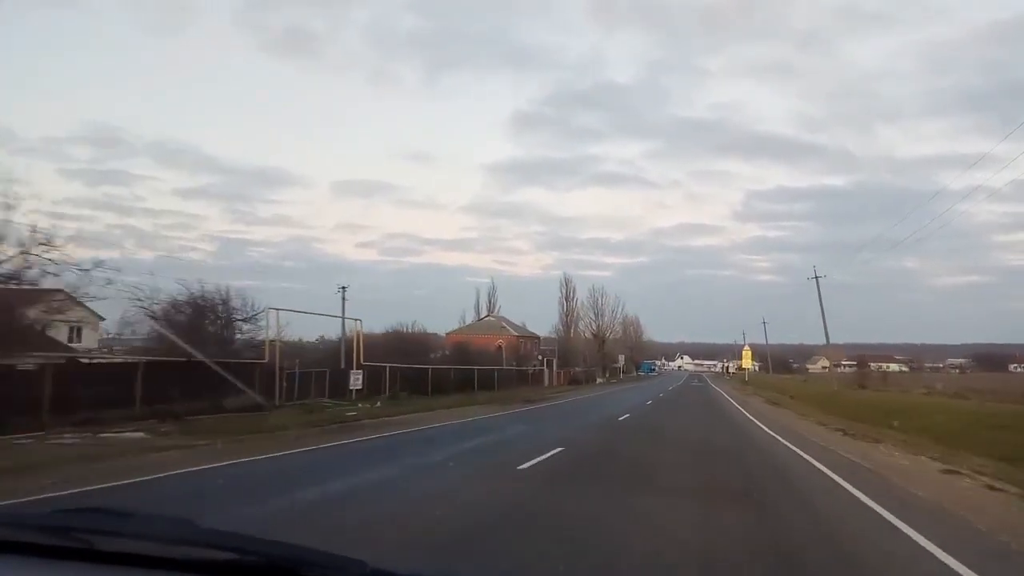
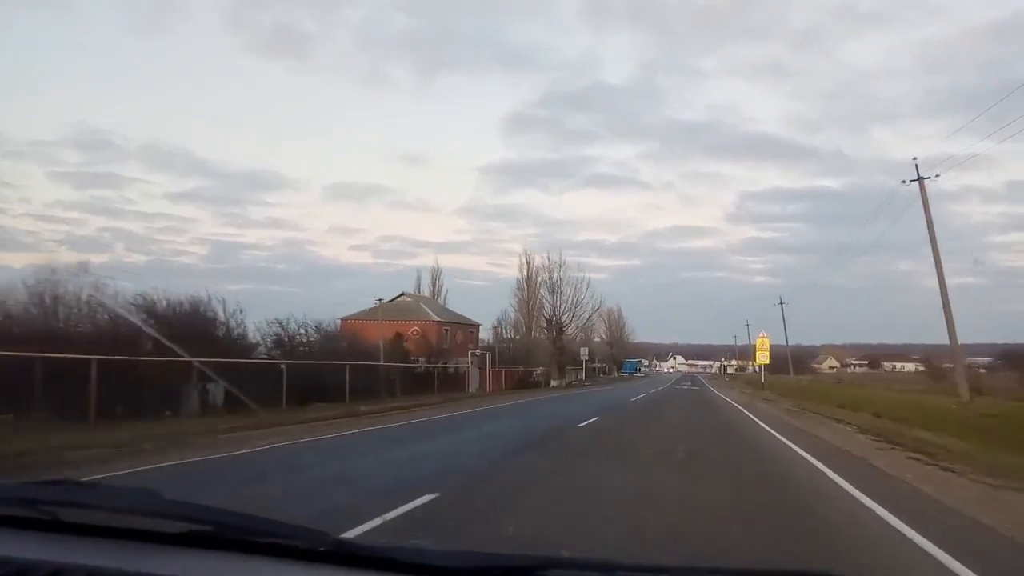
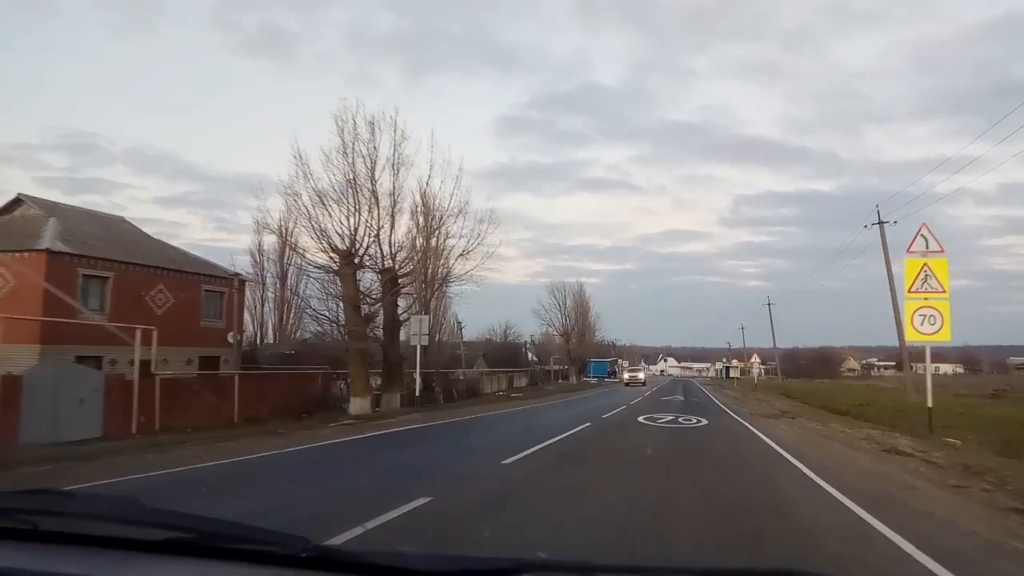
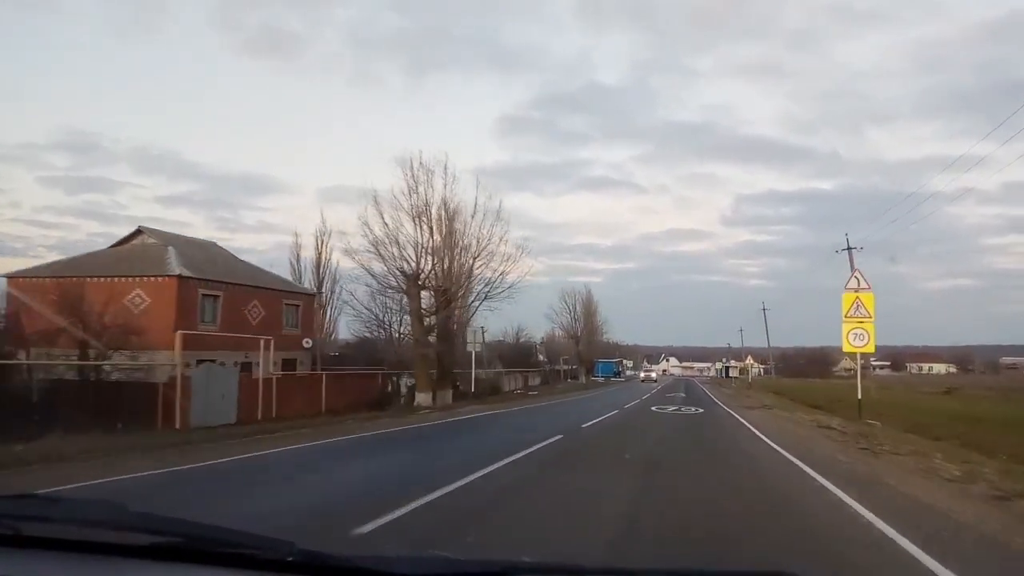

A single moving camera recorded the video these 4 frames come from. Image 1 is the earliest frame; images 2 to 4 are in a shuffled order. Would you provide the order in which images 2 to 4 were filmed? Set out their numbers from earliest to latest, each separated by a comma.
2, 4, 3
